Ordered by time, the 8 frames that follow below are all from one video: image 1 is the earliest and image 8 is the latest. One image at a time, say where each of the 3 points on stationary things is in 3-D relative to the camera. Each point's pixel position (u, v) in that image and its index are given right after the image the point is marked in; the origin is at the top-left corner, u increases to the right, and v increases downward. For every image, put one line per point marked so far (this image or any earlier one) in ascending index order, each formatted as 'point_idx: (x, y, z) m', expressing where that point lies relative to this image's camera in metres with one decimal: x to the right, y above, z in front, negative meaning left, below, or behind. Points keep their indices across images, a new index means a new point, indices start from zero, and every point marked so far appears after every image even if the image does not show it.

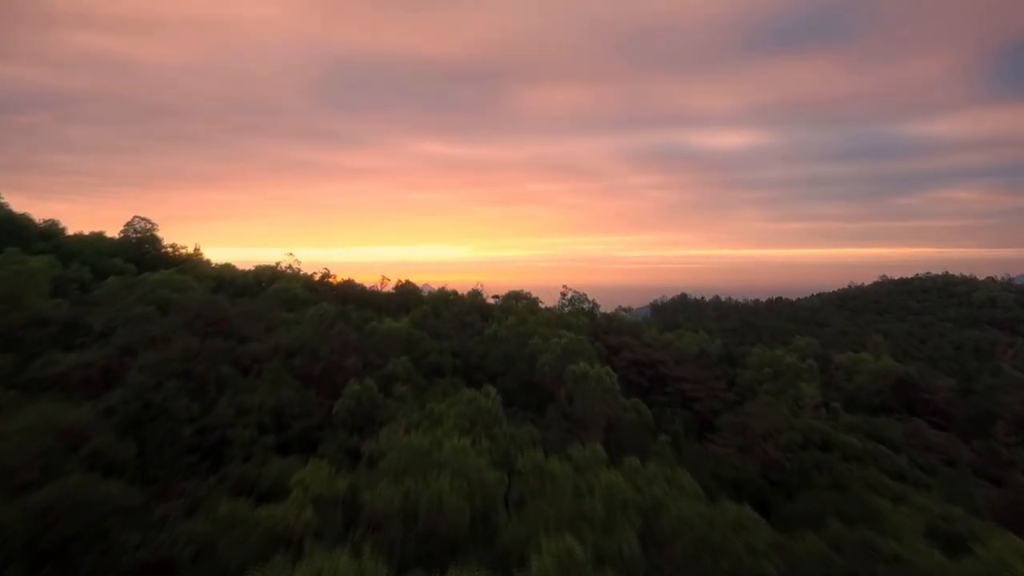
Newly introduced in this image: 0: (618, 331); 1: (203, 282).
0: (+4.0, -1.6, +15.4) m
1: (-9.6, +0.2, +12.7) m
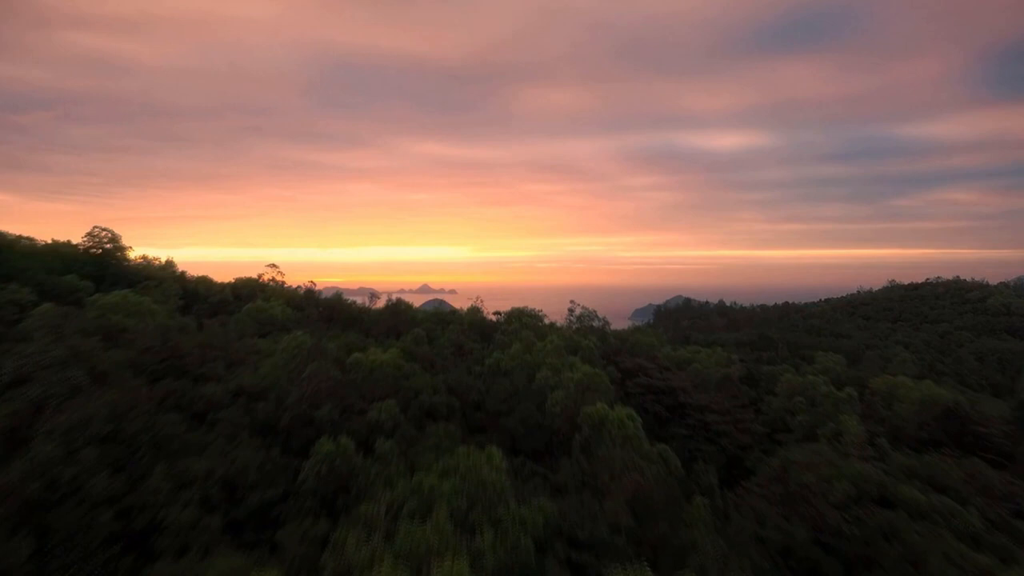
0: (+4.1, -2.2, +14.0) m
1: (-9.5, -0.4, +11.3) m
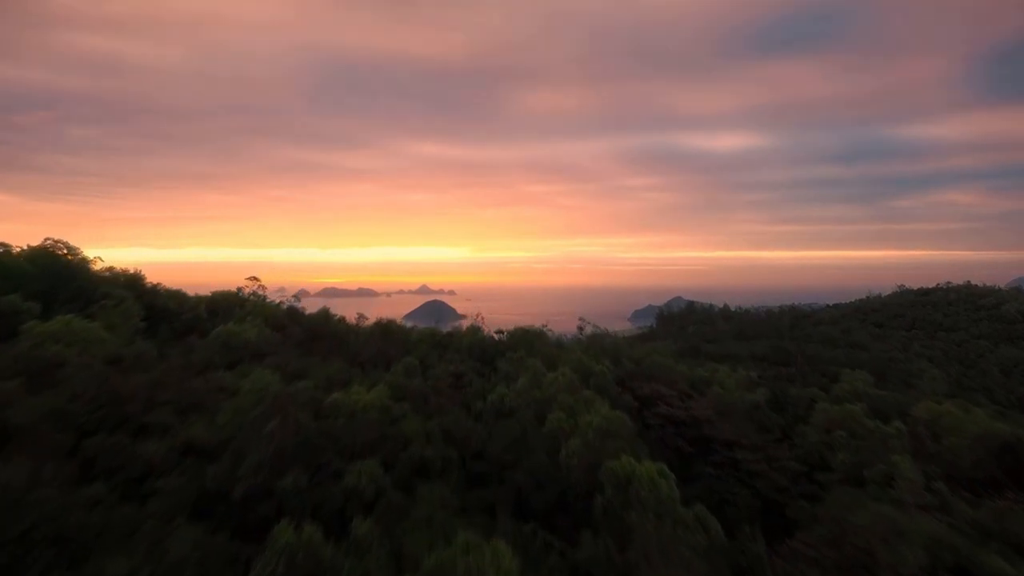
0: (+4.3, -2.7, +12.7) m
1: (-9.3, -0.9, +9.9) m
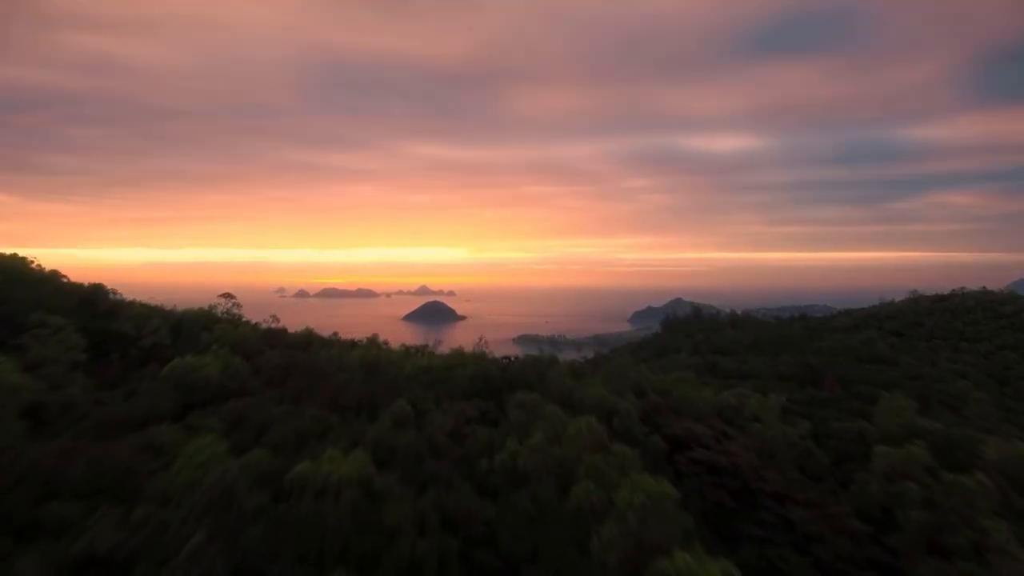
0: (+4.5, -3.3, +11.1) m
1: (-9.1, -1.4, +8.3) m
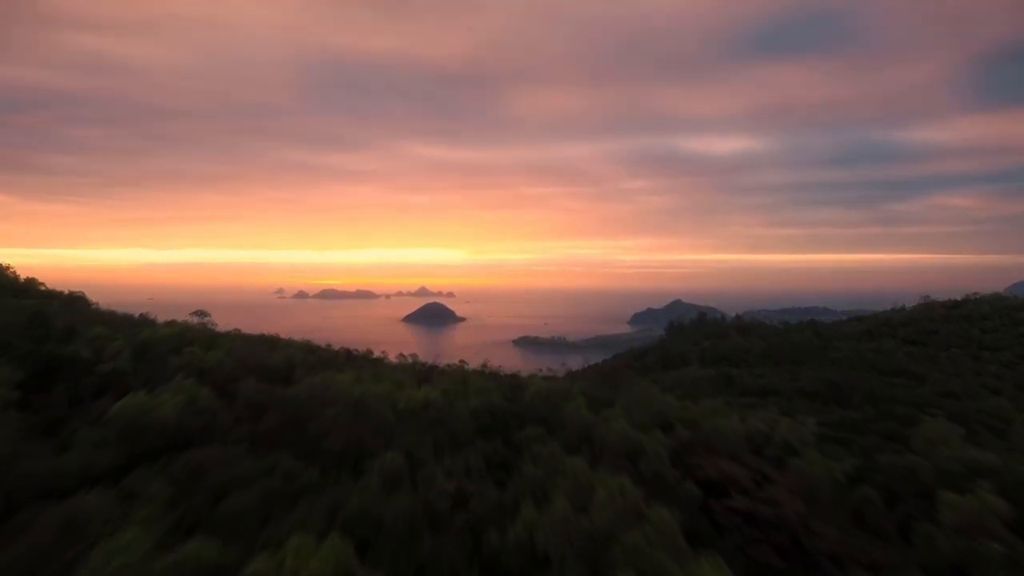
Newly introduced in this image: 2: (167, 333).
0: (+4.7, -3.8, +9.7) m
1: (-8.9, -1.9, +6.9) m
2: (-9.4, -1.2, +11.2) m
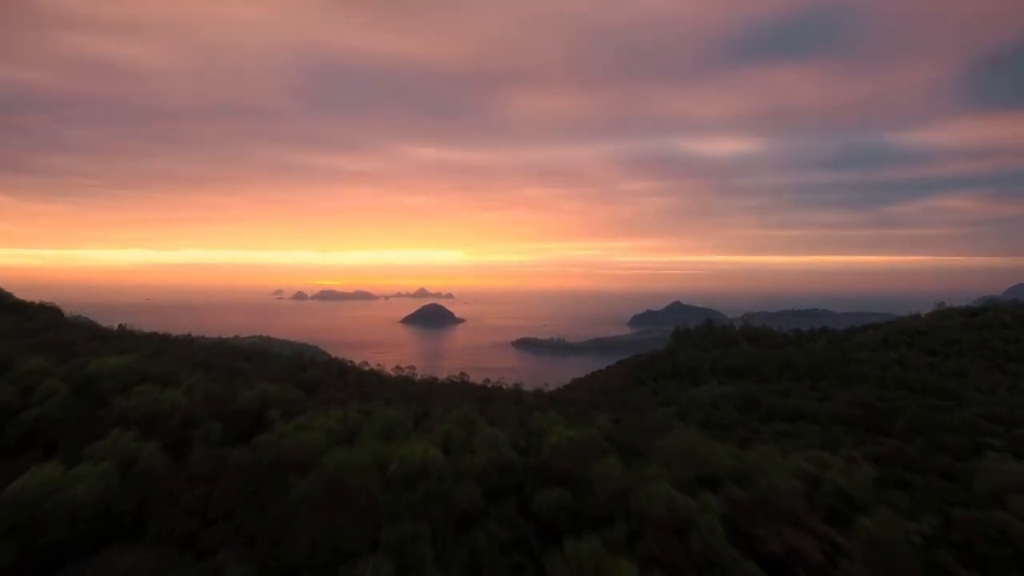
0: (+5.0, -4.3, +8.1) m
1: (-8.5, -2.4, +5.2) m
2: (-9.1, -1.8, +9.4) m
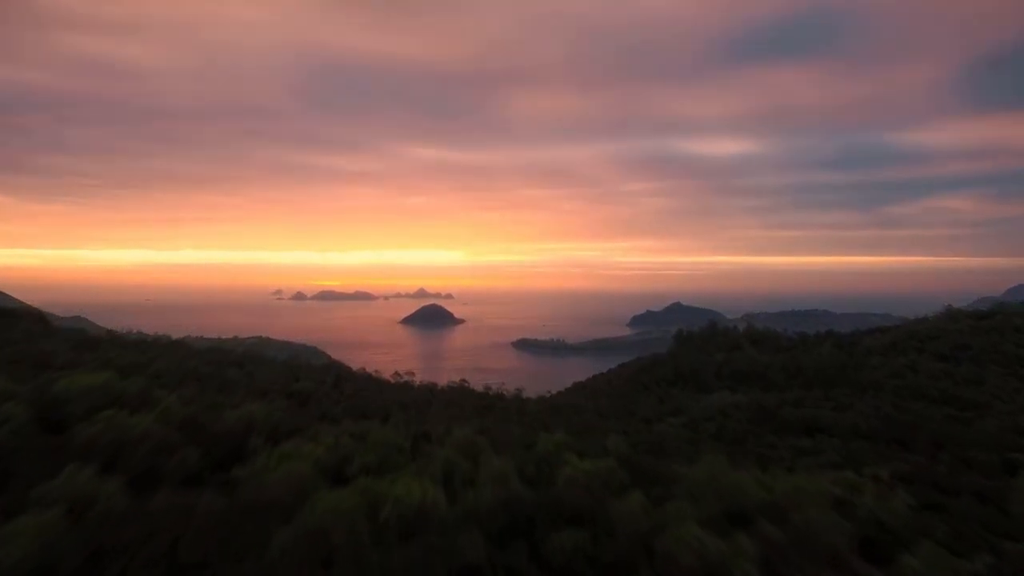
0: (+5.2, -4.6, +7.3) m
1: (-8.4, -2.7, +4.4) m
2: (-8.9, -2.1, +8.6) m
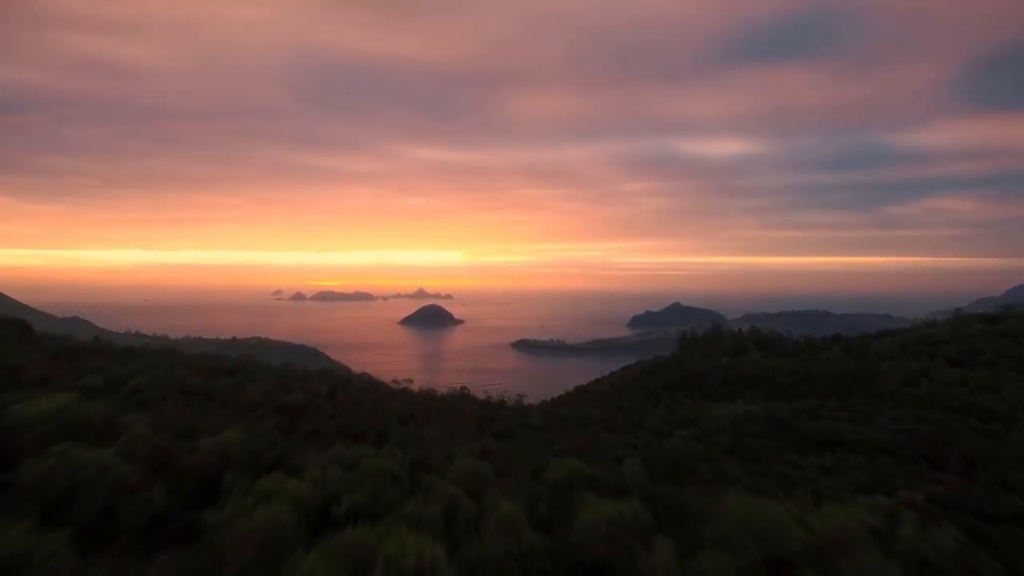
0: (+5.3, -4.9, +6.3) m
1: (-8.2, -2.9, +3.5) m
2: (-8.8, -2.3, +7.7) m
